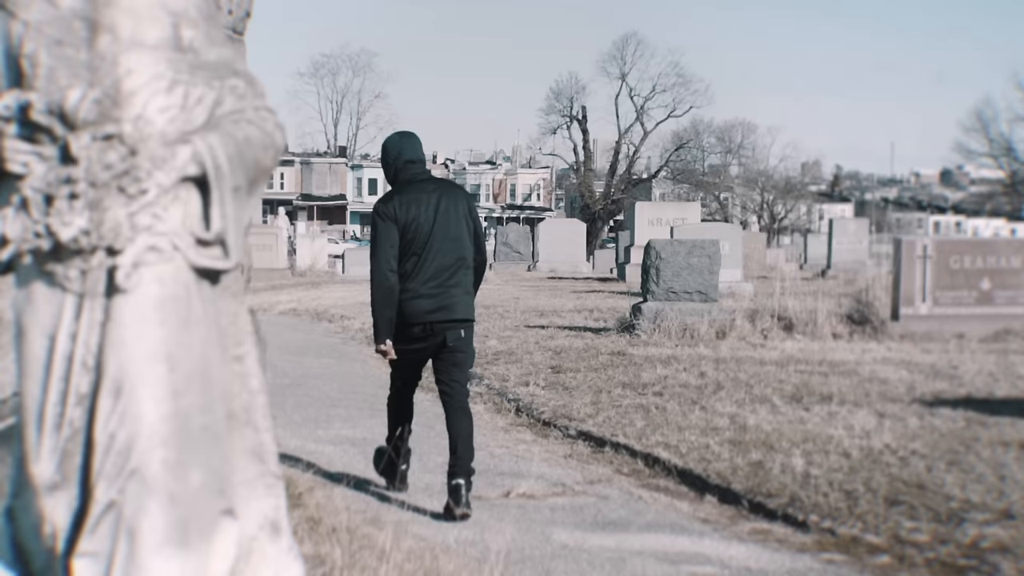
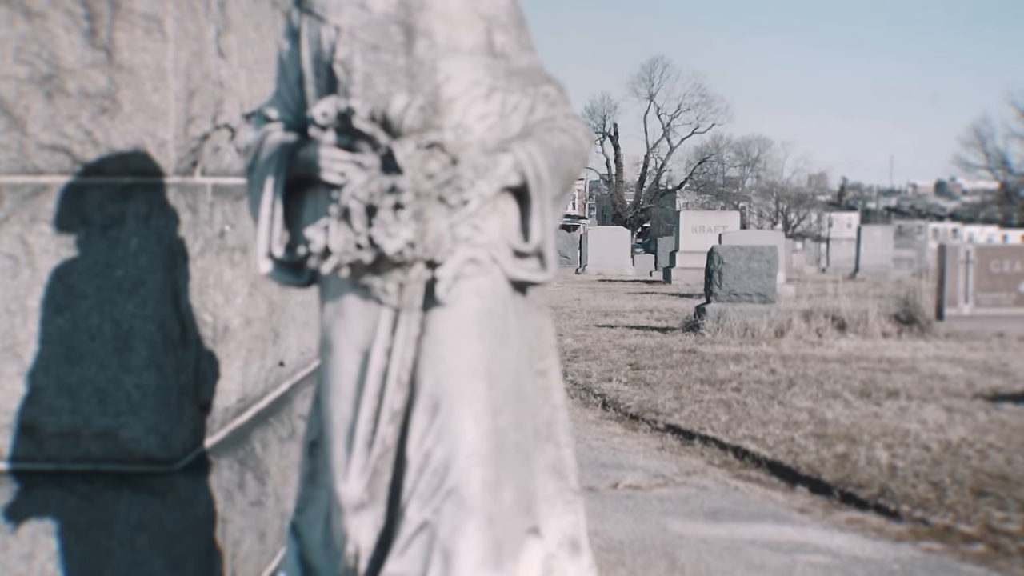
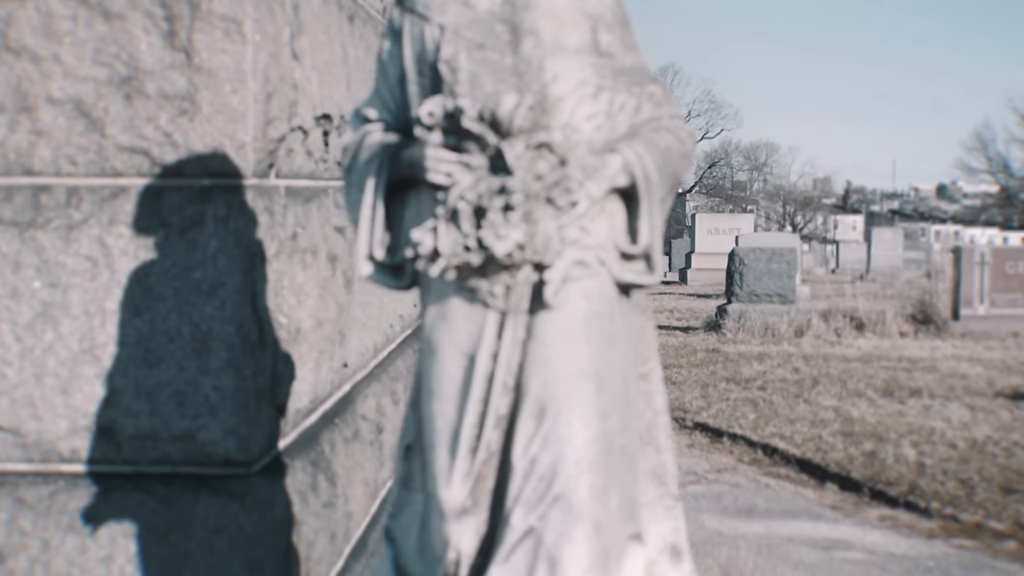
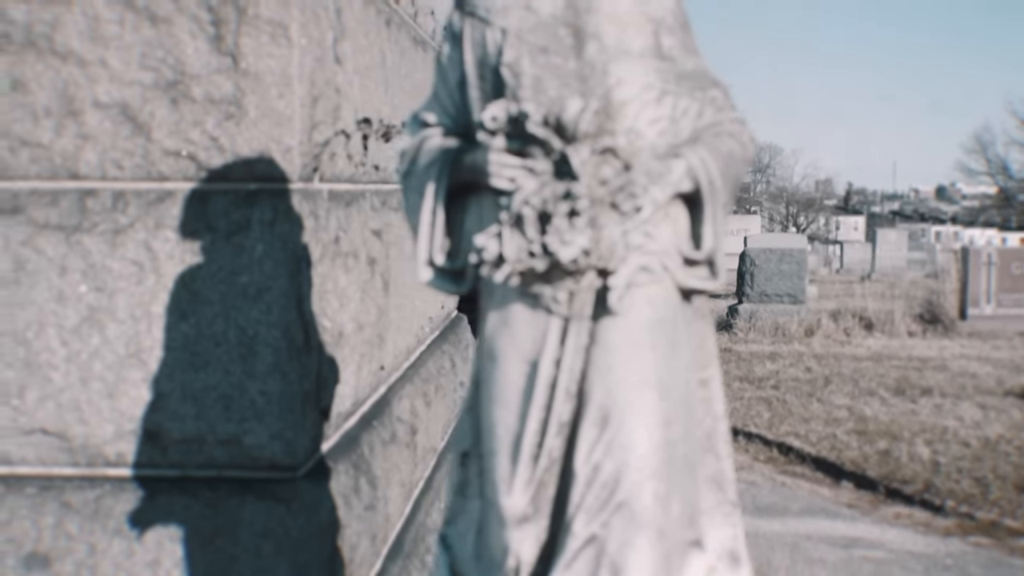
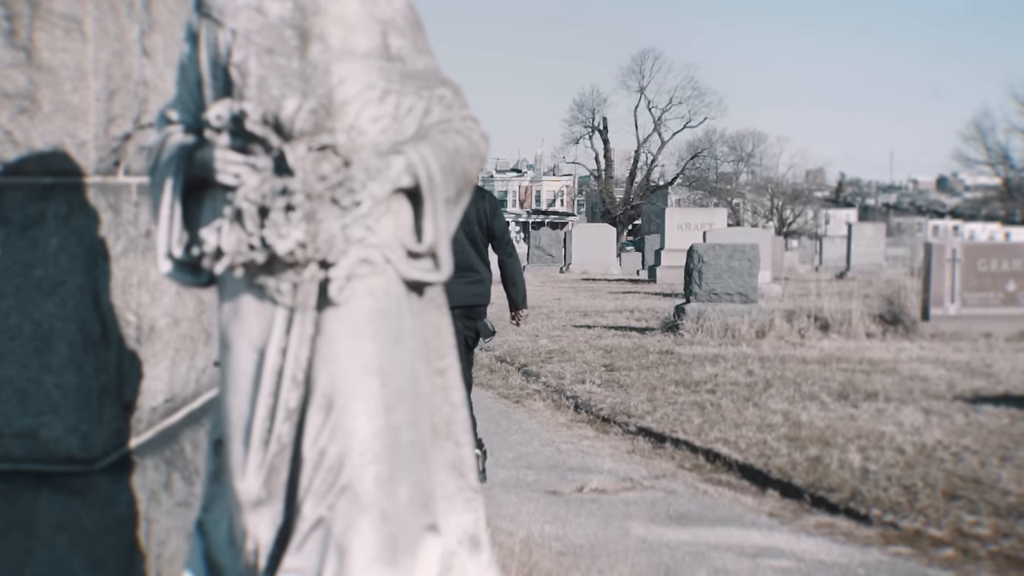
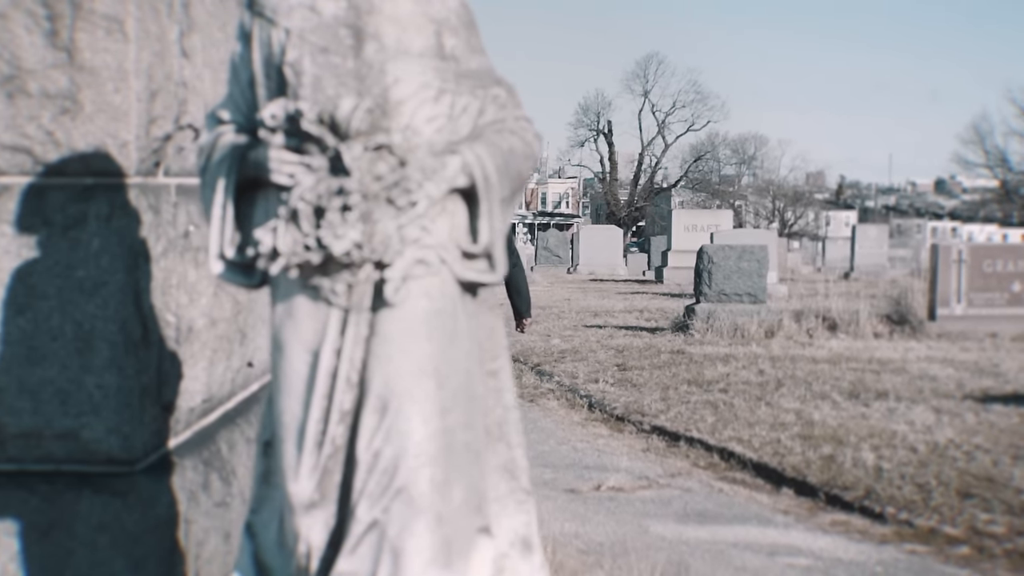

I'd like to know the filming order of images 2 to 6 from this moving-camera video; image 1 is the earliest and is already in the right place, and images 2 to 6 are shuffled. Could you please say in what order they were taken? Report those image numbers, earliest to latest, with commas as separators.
5, 6, 2, 3, 4
